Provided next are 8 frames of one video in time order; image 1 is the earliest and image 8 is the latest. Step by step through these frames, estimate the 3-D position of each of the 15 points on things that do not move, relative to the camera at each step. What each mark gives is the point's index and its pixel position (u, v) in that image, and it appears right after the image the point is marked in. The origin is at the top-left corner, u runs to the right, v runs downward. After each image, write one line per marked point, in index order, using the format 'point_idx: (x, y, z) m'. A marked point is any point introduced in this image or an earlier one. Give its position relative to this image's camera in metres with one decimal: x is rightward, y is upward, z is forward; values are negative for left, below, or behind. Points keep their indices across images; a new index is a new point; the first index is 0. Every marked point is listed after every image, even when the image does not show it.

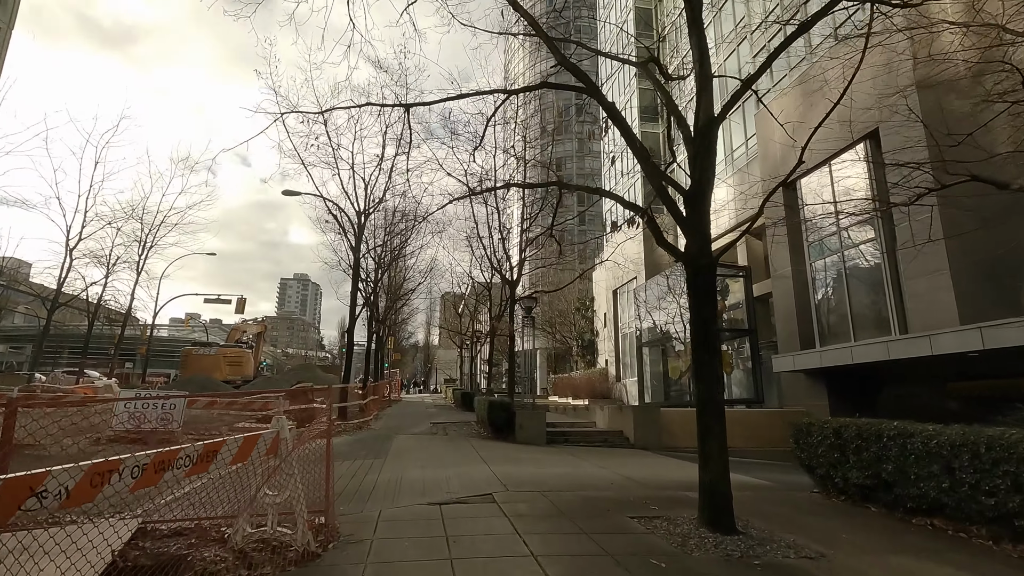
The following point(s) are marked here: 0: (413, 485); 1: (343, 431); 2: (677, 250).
0: (-1.2, -2.5, +6.7) m
1: (-4.1, -3.5, +13.2) m
2: (+1.7, +0.4, +5.7) m
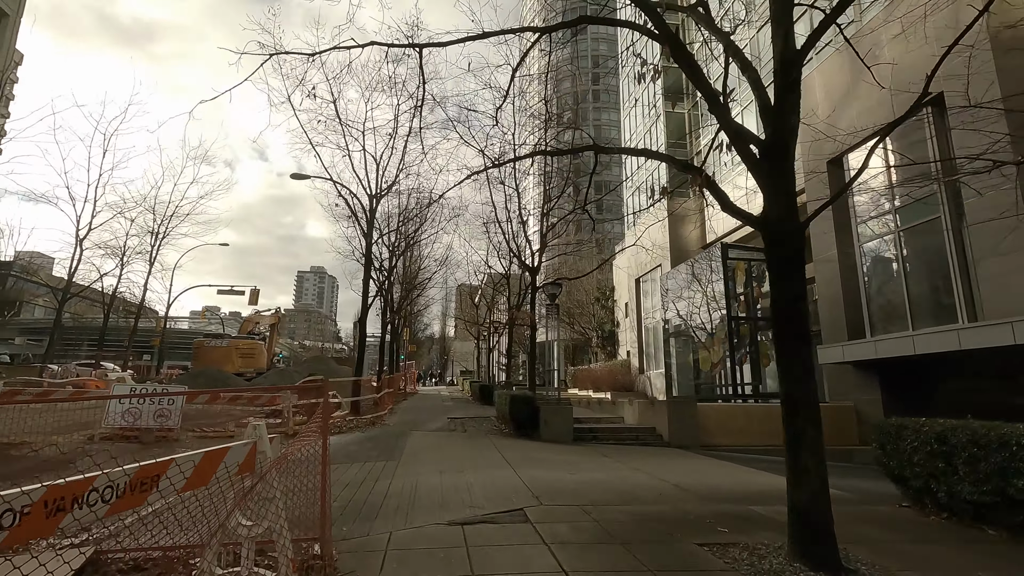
0: (-0.9, -2.2, +5.8) m
1: (-3.6, -3.2, +12.4) m
2: (+2.0, +0.6, +4.6) m
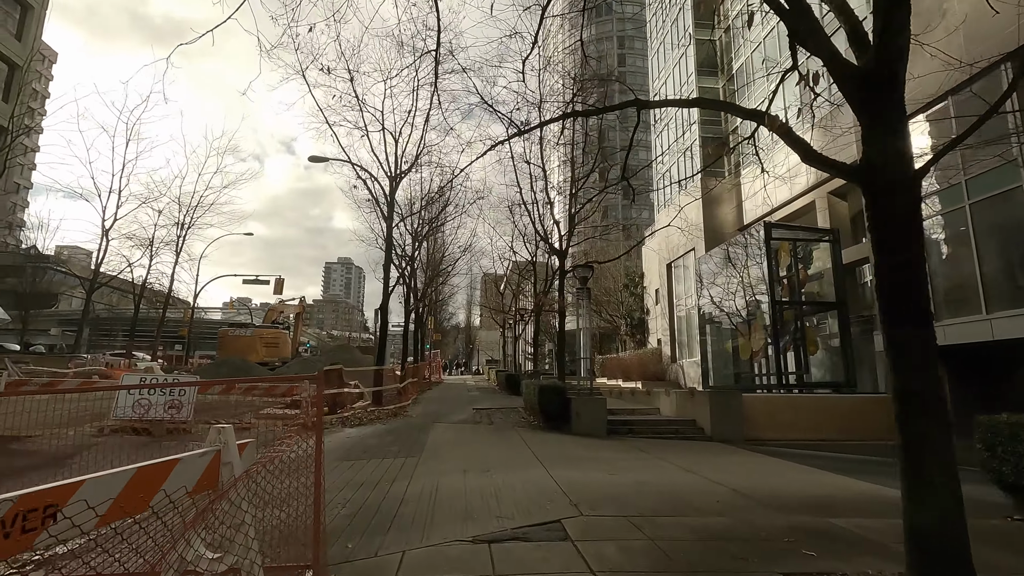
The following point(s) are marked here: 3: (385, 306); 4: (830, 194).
0: (-0.6, -2.0, +5.1) m
1: (-3.0, -2.9, +11.8) m
2: (+2.3, +0.9, +3.7) m
3: (-3.5, -0.5, +14.9) m
4: (+10.5, +3.1, +17.8) m
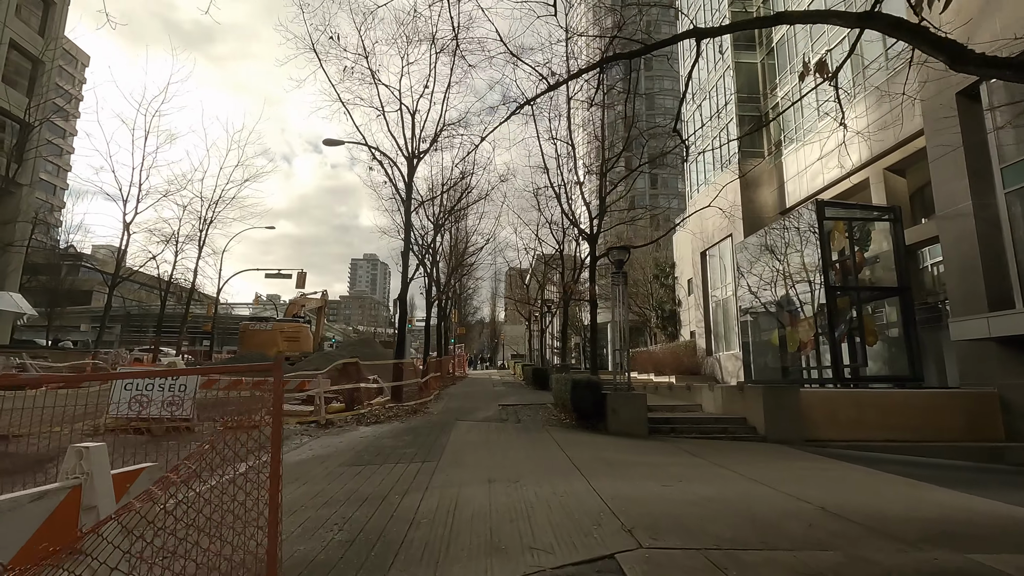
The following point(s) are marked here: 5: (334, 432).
0: (-0.3, -1.8, +4.1) m
1: (-2.4, -2.6, +10.9) m
2: (+2.5, +1.1, +2.6) m
3: (-2.8, -0.2, +14.1) m
4: (+11.3, +3.6, +16.2) m
5: (-3.2, -2.6, +9.7) m
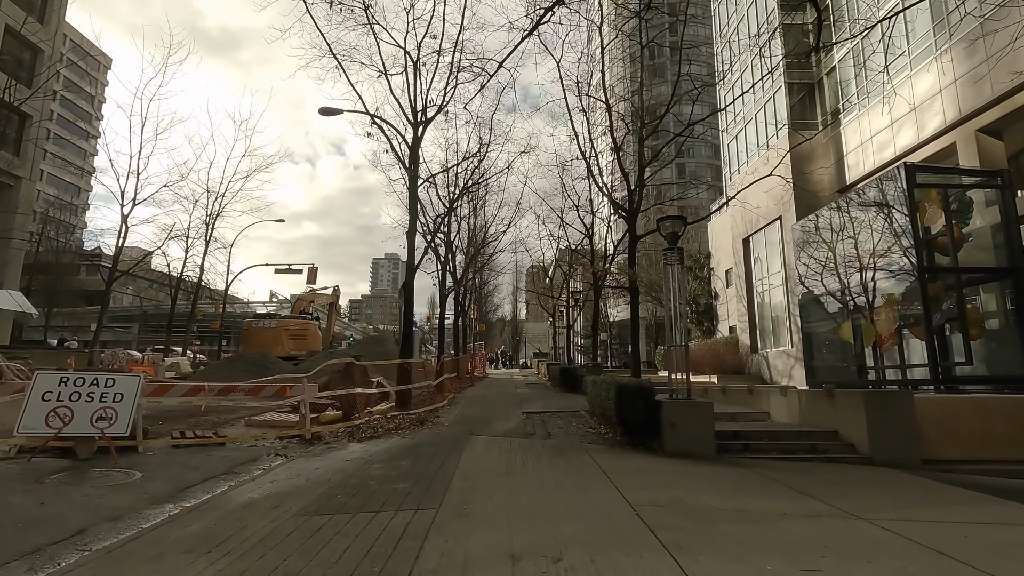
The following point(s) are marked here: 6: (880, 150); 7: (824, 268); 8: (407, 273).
0: (-0.1, -1.5, +2.1) m
1: (-1.9, -2.3, +9.0) m
2: (+2.5, +1.4, +0.4) m
3: (-2.3, +0.1, +12.1) m
4: (+11.9, +4.0, +13.7) m
5: (-2.8, -2.3, +7.8) m
6: (+11.6, +4.3, +16.9) m
7: (+9.8, +0.7, +17.0) m
8: (-2.3, +0.3, +11.7) m
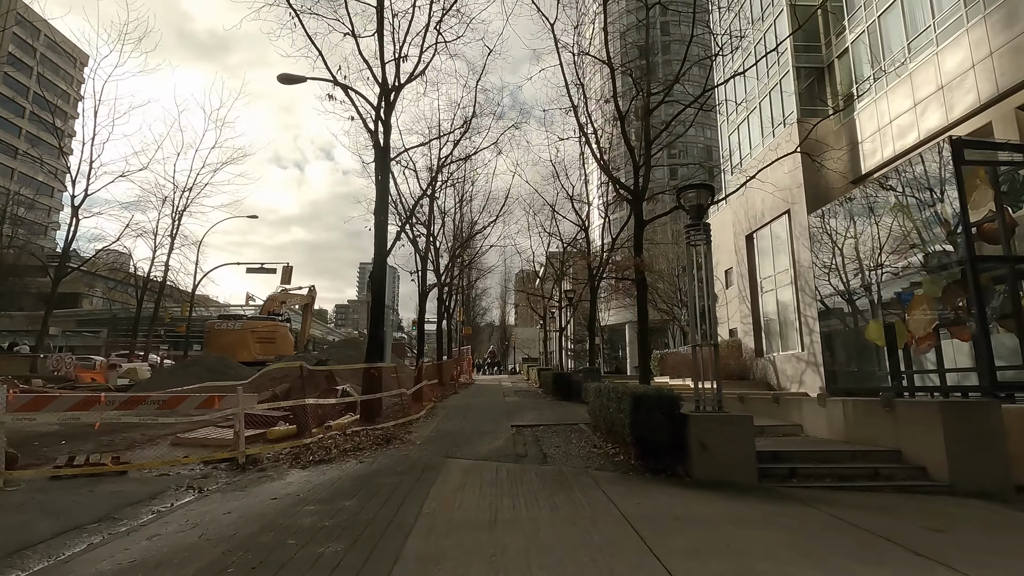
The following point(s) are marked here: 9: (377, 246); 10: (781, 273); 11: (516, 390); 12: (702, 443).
0: (-0.2, -1.3, +0.4) m
1: (-2.1, -2.2, +7.2) m
2: (+2.5, +1.6, -1.2) m
3: (-2.5, +0.2, +10.4) m
4: (+11.6, +4.1, +12.3) m
5: (-3.0, -2.1, +6.0) m
6: (+11.2, +4.4, +15.5) m
7: (+9.5, +0.7, +15.5) m
8: (-2.6, +0.4, +10.0) m
9: (-2.5, +0.6, +9.6) m
10: (+9.9, +0.5, +19.7) m
11: (+0.2, -3.8, +19.8) m
12: (+2.1, -1.7, +5.9) m
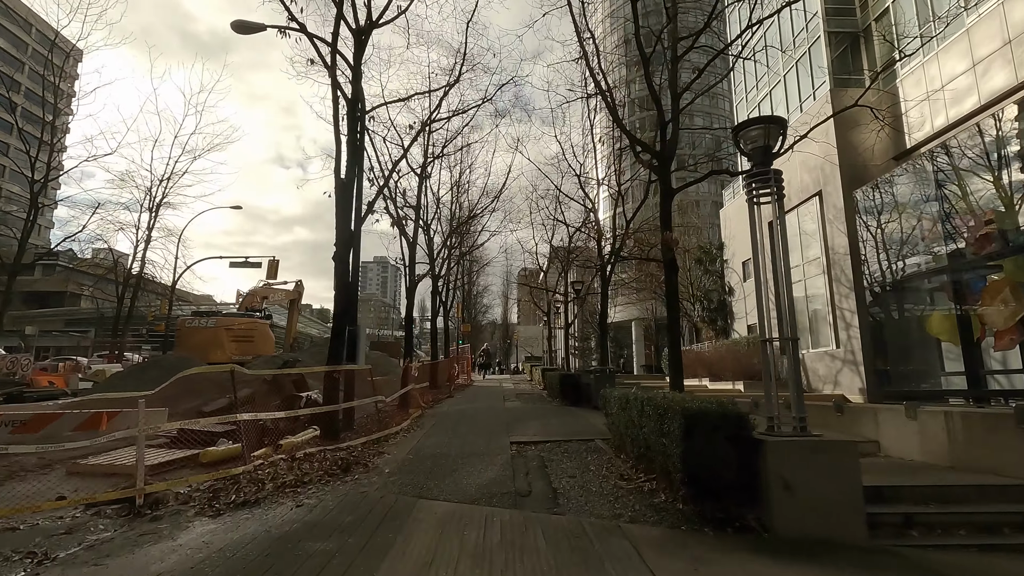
0: (-0.2, -1.0, -1.5) m
1: (-2.1, -1.9, +5.4) m
2: (+2.5, +1.9, -3.0) m
3: (-2.5, +0.5, +8.6) m
4: (+11.6, +4.4, +10.4) m
5: (-3.0, -1.9, +4.2) m
6: (+11.2, +4.7, +13.5) m
7: (+9.5, +1.0, +13.6) m
8: (-2.6, +0.7, +8.2) m
9: (-2.5, +0.9, +7.8) m
10: (+9.9, +0.9, +17.8) m
11: (+0.2, -3.5, +17.9) m
12: (+2.1, -1.5, +4.0) m
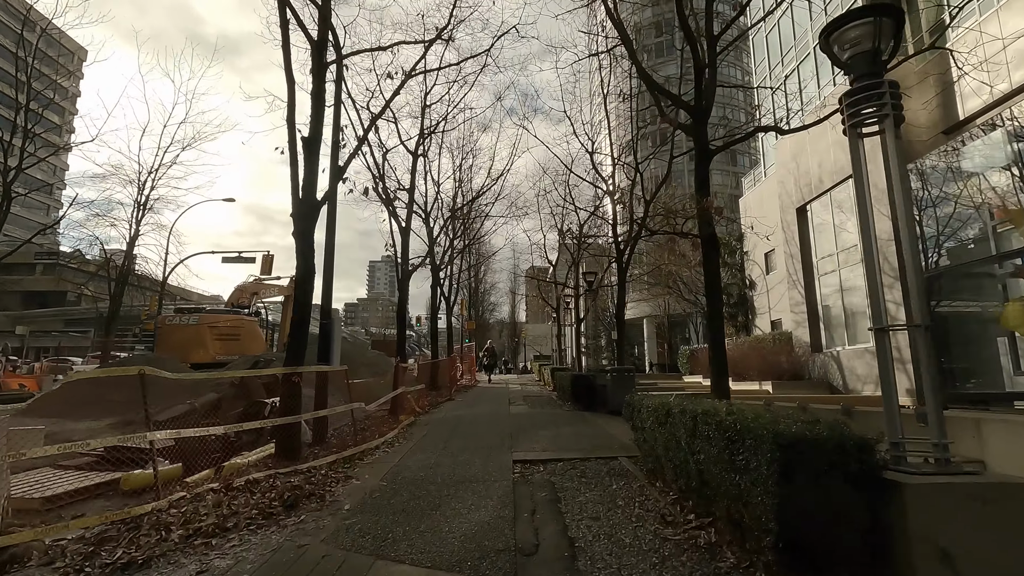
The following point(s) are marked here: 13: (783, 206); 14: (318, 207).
0: (-0.3, -0.9, -2.9) m
1: (-2.1, -1.7, +4.0) m
2: (+2.3, +2.1, -4.5) m
3: (-2.5, +0.7, +7.1) m
4: (+11.6, +4.7, +8.8) m
5: (-3.0, -1.7, +2.8) m
6: (+11.3, +5.0, +11.9) m
7: (+9.6, +1.3, +12.0) m
8: (-2.6, +0.9, +6.7) m
9: (-2.5, +1.1, +6.4) m
10: (+10.1, +1.2, +16.2) m
11: (+0.4, -3.3, +16.5) m
12: (+2.0, -1.3, +2.5) m
13: (+10.0, +3.0, +19.9) m
14: (-2.3, +0.9, +6.4) m
